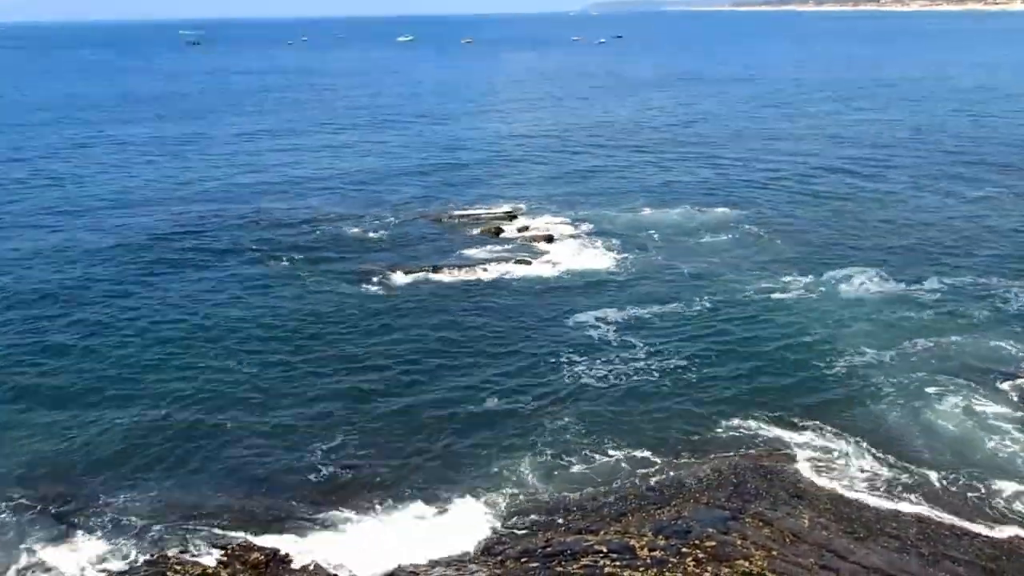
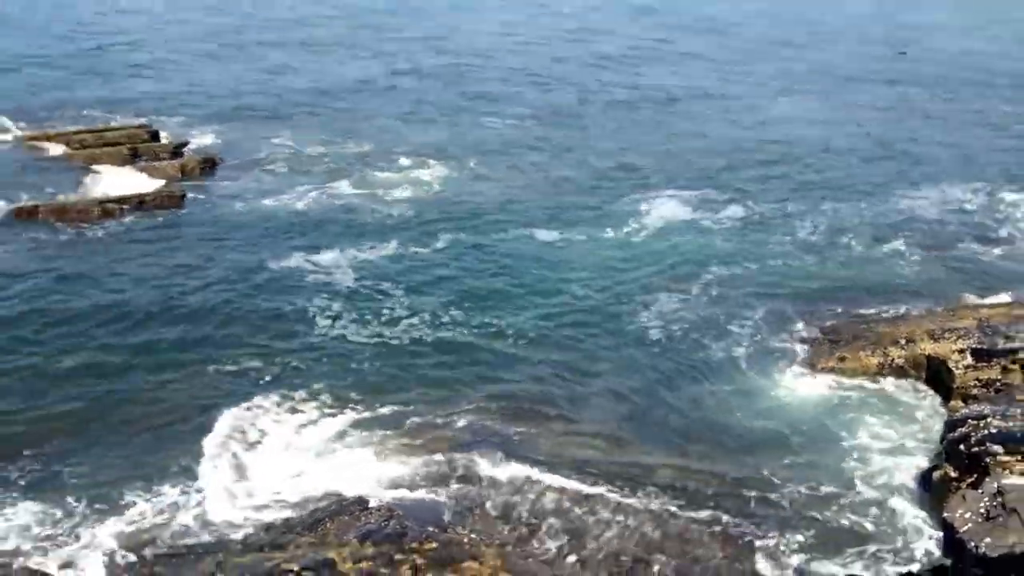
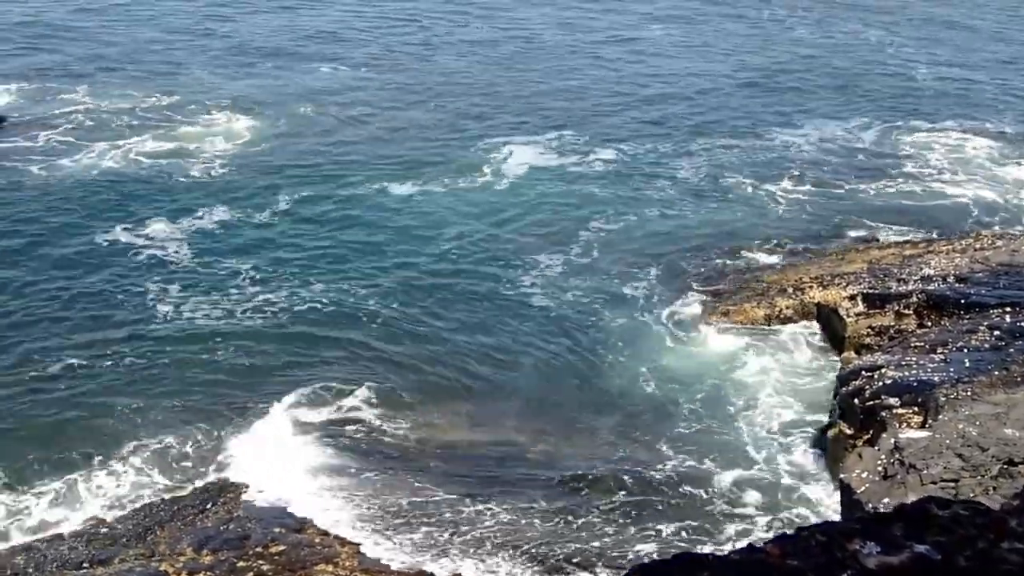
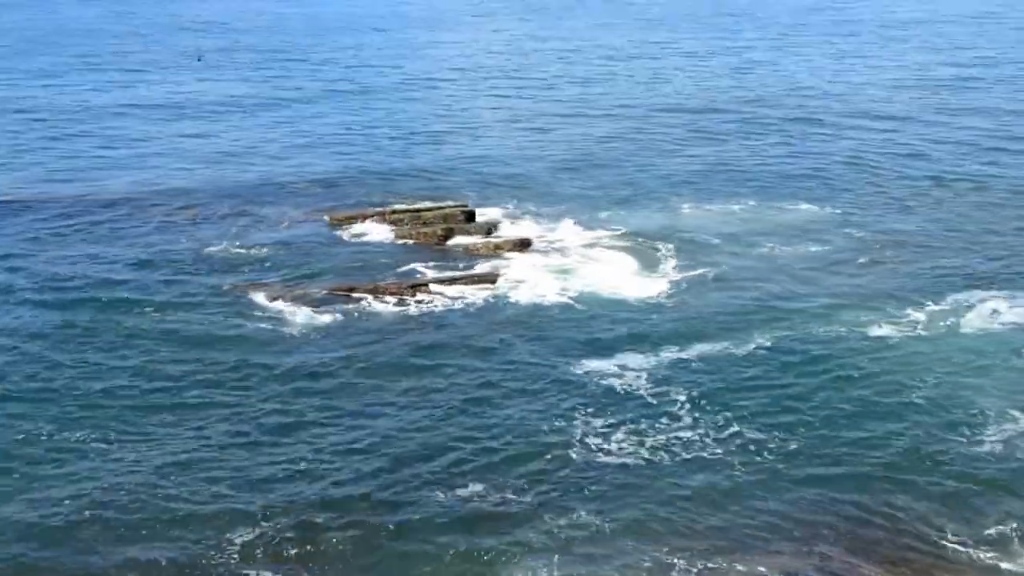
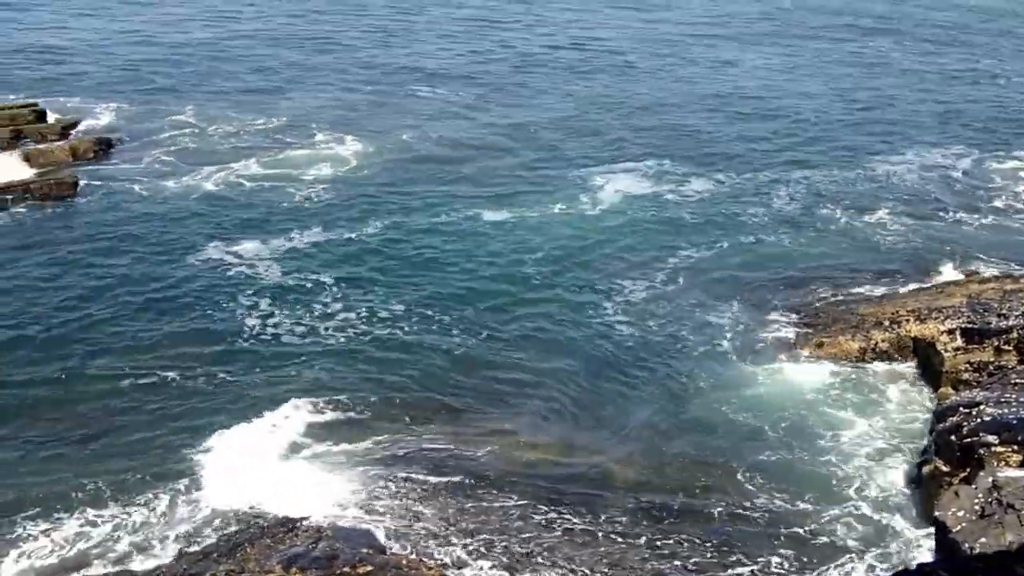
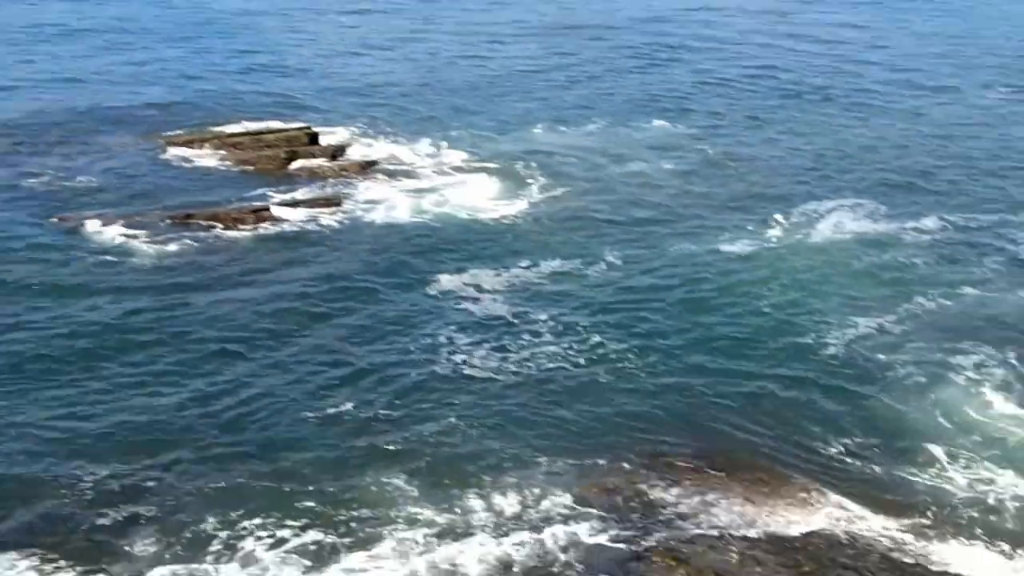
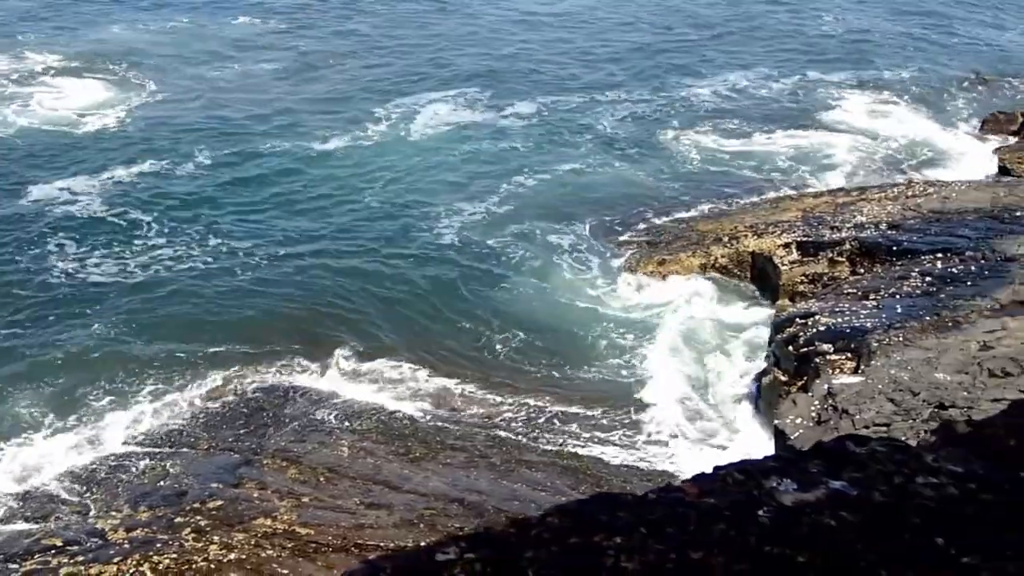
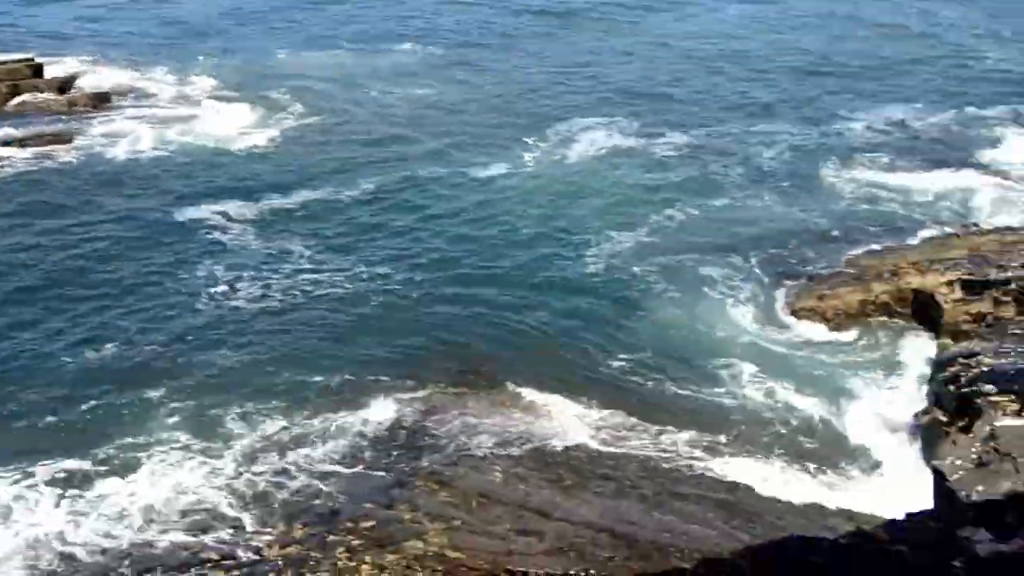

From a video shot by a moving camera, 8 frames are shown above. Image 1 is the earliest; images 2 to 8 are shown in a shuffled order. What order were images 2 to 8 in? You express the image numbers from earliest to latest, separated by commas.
4, 6, 8, 7, 3, 5, 2
